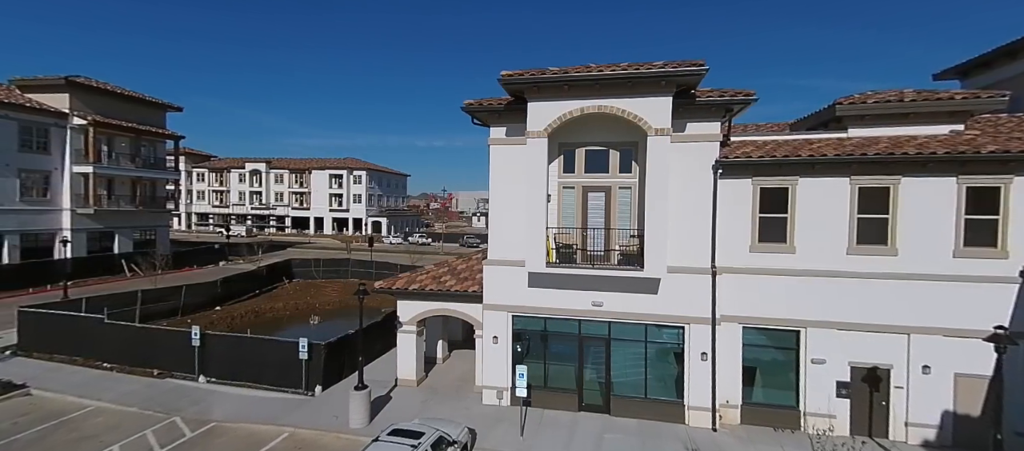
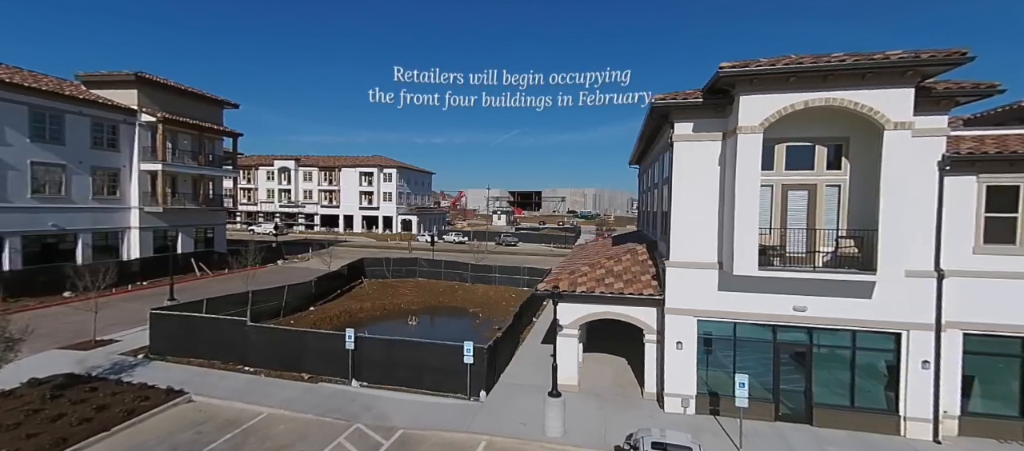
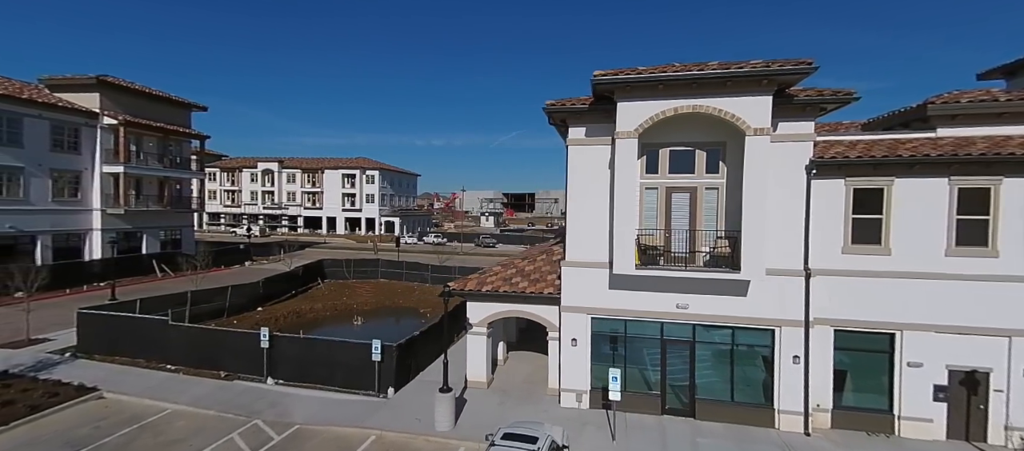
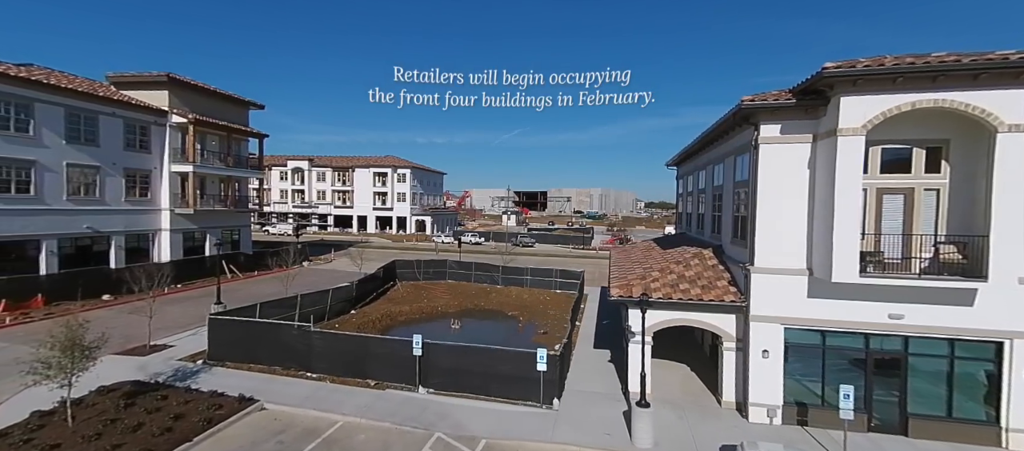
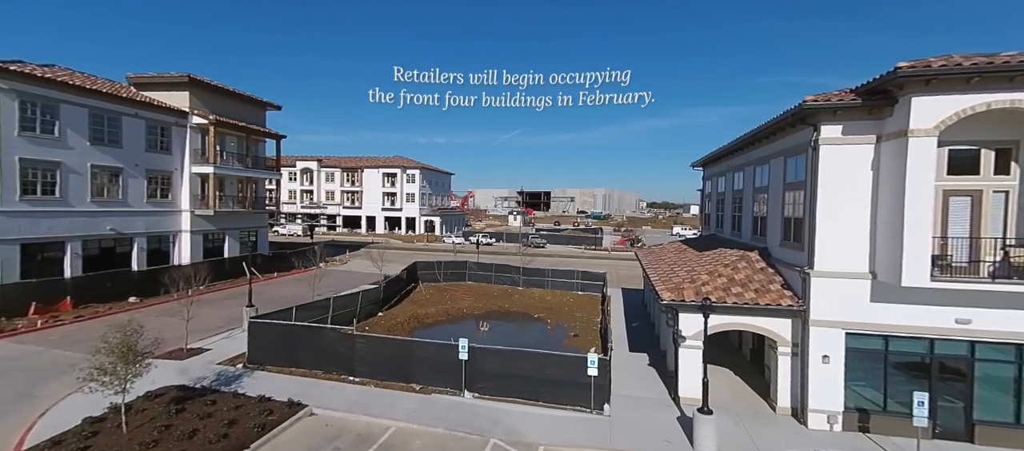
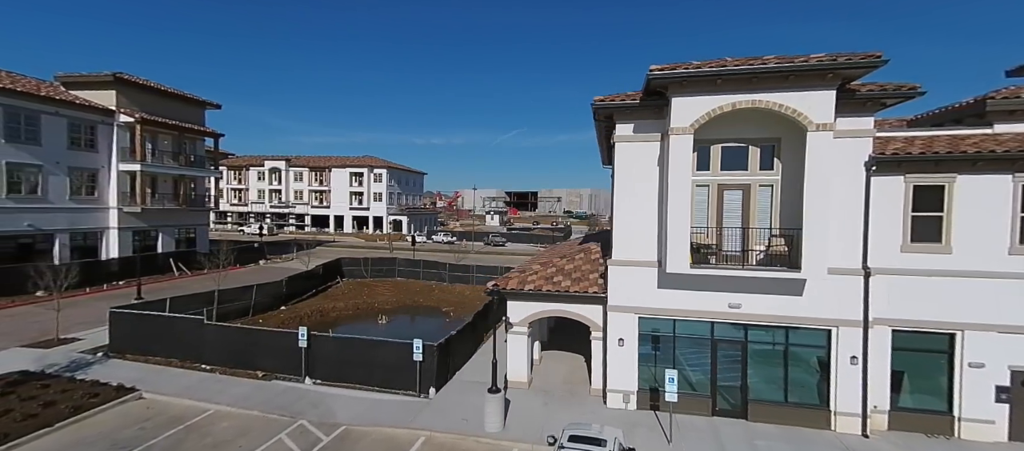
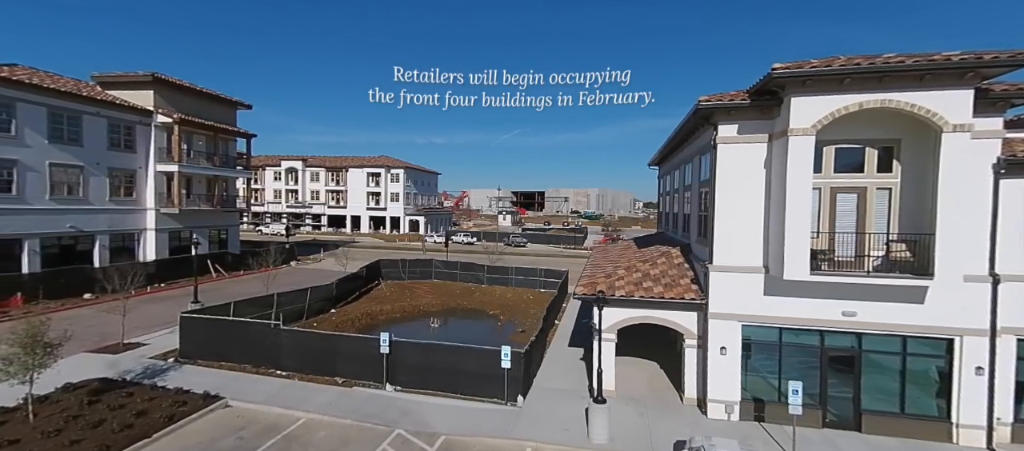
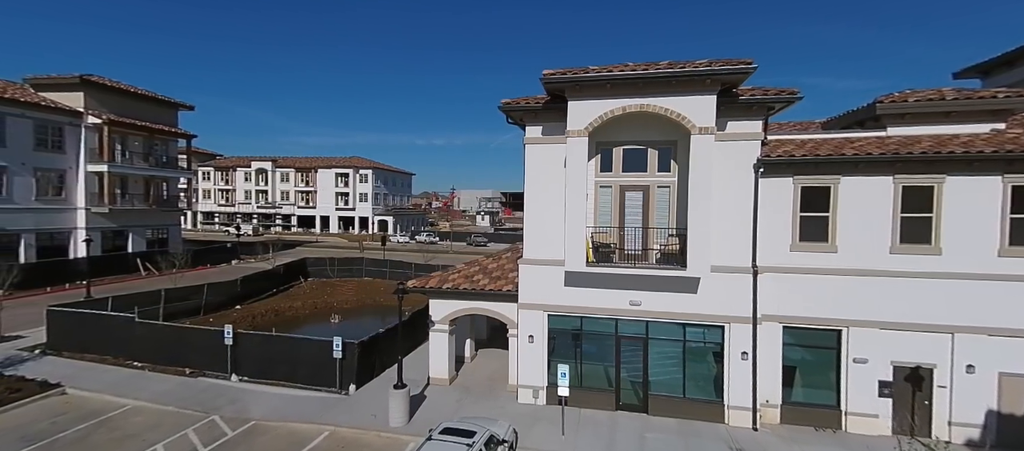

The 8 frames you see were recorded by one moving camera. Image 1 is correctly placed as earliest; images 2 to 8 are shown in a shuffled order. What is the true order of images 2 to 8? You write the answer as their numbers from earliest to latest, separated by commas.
8, 3, 6, 2, 7, 4, 5
